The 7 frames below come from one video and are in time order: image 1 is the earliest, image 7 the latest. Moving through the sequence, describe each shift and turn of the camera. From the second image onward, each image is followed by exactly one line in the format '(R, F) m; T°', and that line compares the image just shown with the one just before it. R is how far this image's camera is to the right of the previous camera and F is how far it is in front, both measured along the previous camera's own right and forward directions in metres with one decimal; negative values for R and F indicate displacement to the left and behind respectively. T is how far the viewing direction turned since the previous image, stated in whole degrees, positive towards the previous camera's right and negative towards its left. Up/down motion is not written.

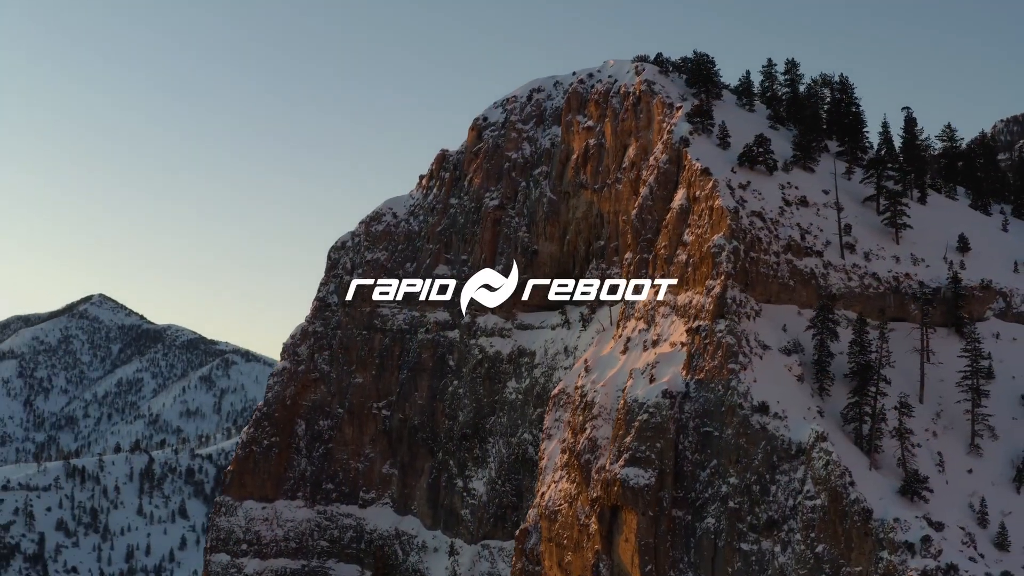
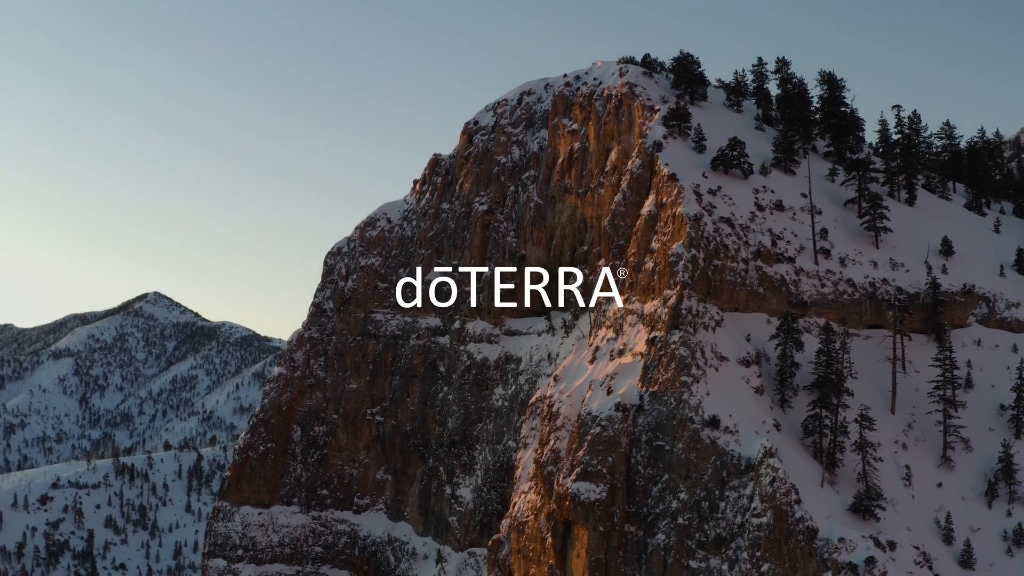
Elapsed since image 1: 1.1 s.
(+5.3, +0.9) m; -2°
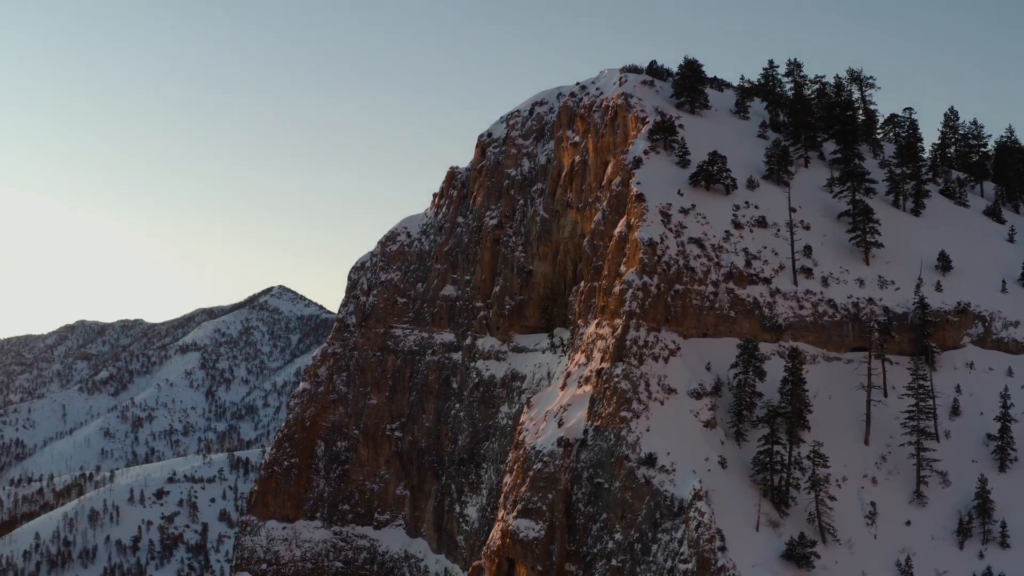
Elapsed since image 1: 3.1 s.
(+9.1, +1.6) m; -6°
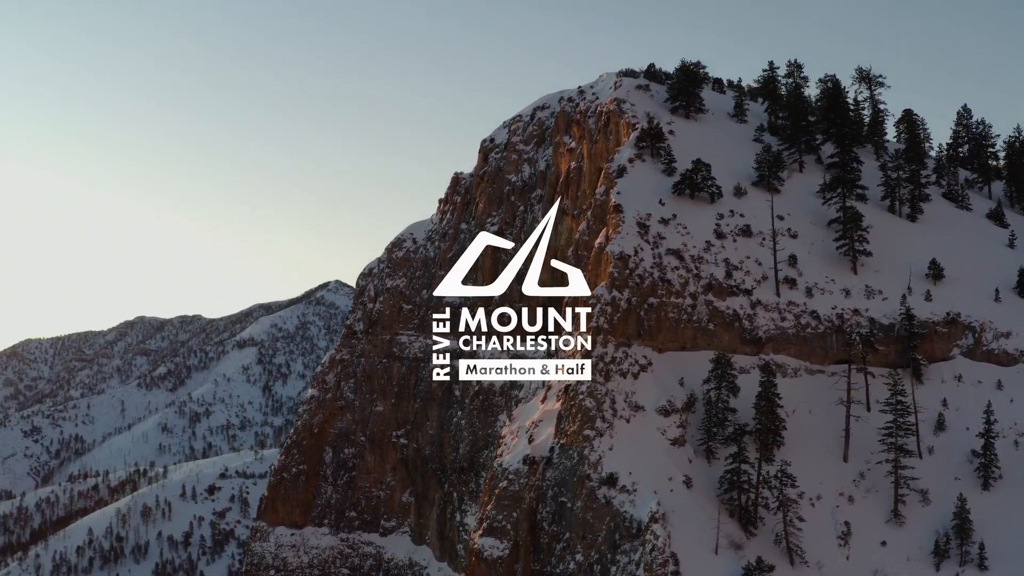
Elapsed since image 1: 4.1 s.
(+4.5, +0.7) m; -3°
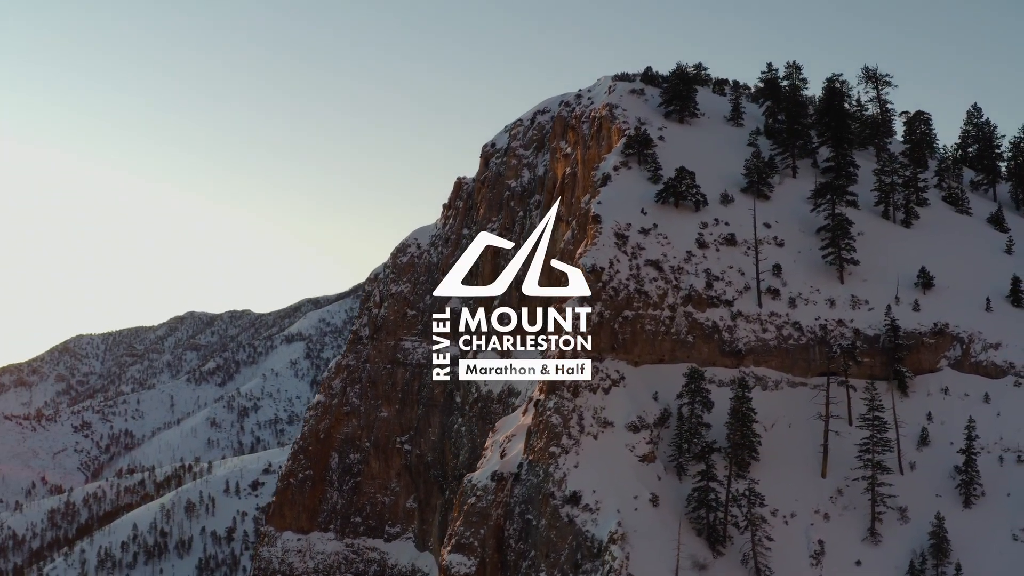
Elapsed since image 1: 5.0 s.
(+3.9, +0.6) m; -2°
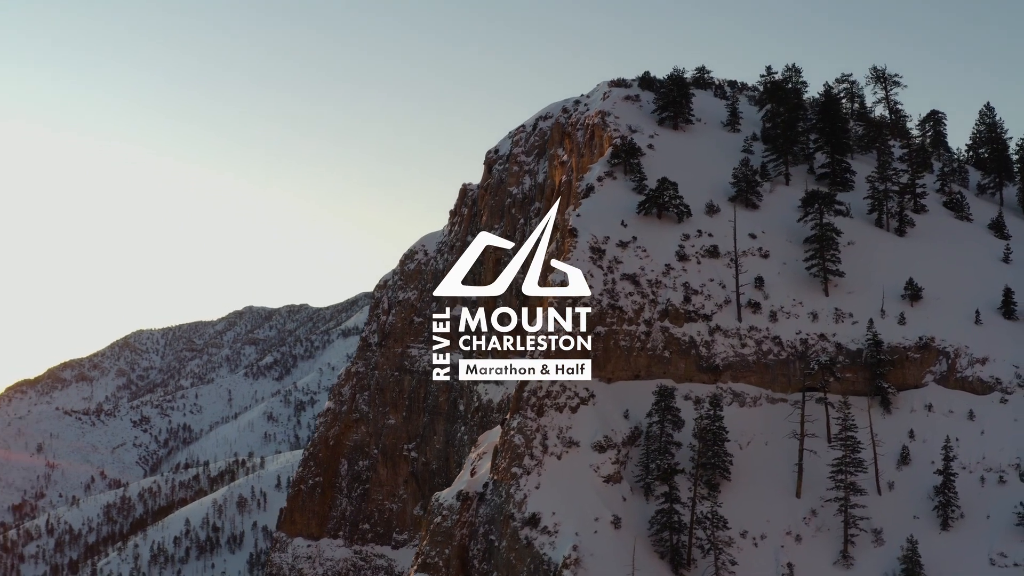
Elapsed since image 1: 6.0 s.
(+4.5, +0.6) m; -3°
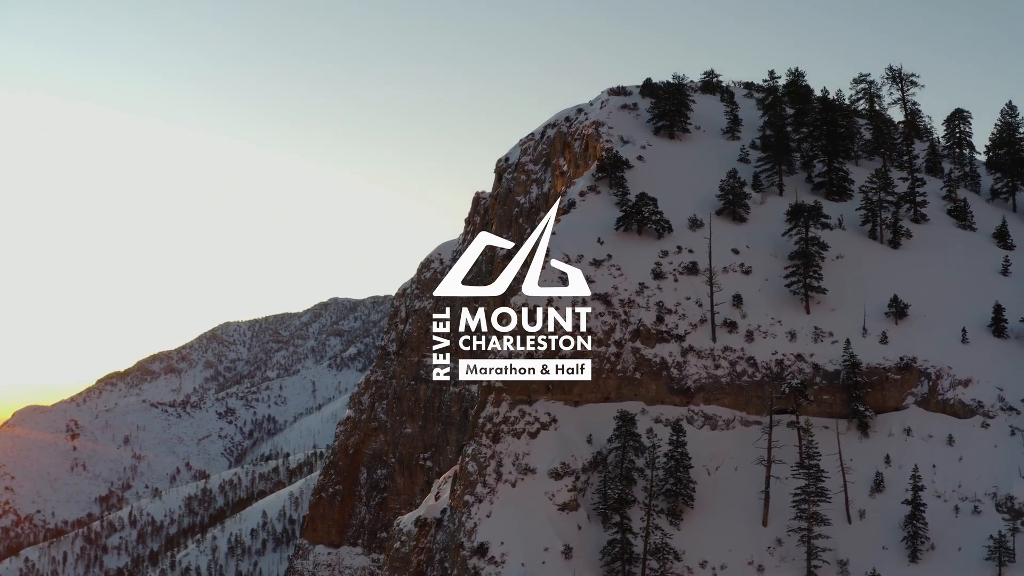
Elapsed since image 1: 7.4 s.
(+6.1, +0.7) m; -4°
